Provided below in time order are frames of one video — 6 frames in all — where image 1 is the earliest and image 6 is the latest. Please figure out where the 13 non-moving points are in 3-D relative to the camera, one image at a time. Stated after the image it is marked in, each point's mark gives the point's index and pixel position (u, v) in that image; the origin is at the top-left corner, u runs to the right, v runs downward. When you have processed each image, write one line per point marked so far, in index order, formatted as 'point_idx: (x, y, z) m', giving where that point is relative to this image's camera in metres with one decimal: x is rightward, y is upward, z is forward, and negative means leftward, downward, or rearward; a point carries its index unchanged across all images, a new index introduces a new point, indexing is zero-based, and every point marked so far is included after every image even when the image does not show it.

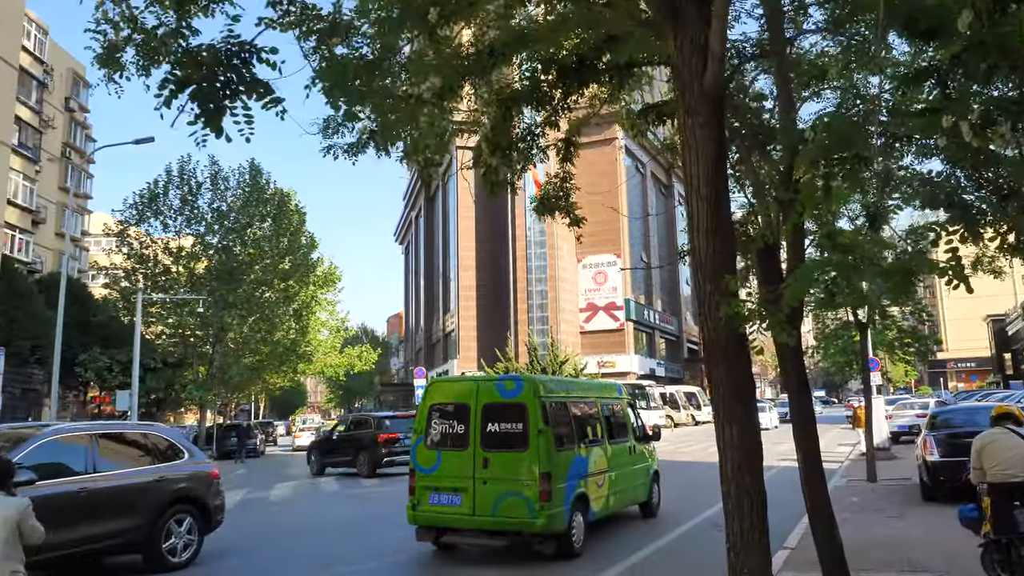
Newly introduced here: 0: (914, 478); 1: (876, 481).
0: (+6.8, -3.2, +13.8) m
1: (+6.1, -3.3, +13.8) m
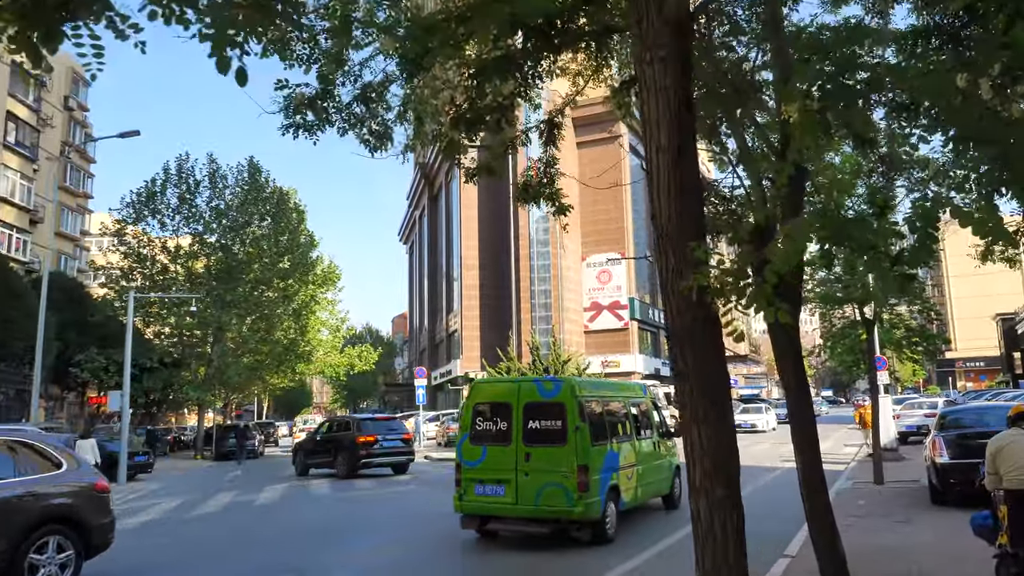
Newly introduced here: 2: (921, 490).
0: (+6.7, -3.1, +13.3) m
1: (+6.0, -3.2, +13.3) m
2: (+6.1, -3.0, +12.2) m
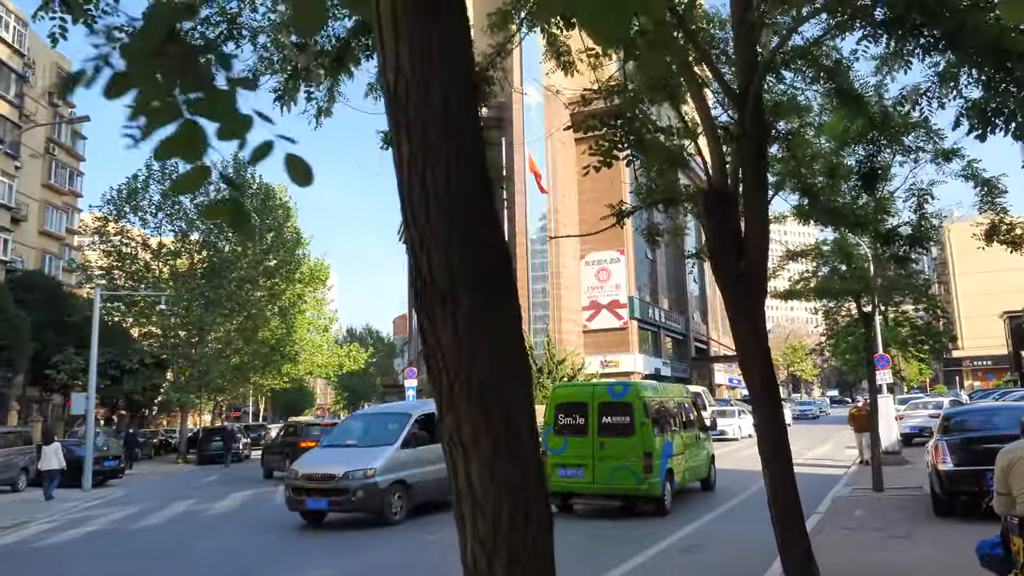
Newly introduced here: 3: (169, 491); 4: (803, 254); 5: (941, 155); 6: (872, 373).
0: (+6.2, -3.0, +12.3) m
1: (+5.6, -3.0, +12.3) m
2: (+5.6, -2.9, +11.2) m
3: (-8.0, -4.7, +19.3) m
4: (+4.9, +0.6, +13.9) m
5: (+3.1, +1.0, +5.9) m
6: (+6.0, -1.4, +13.7) m
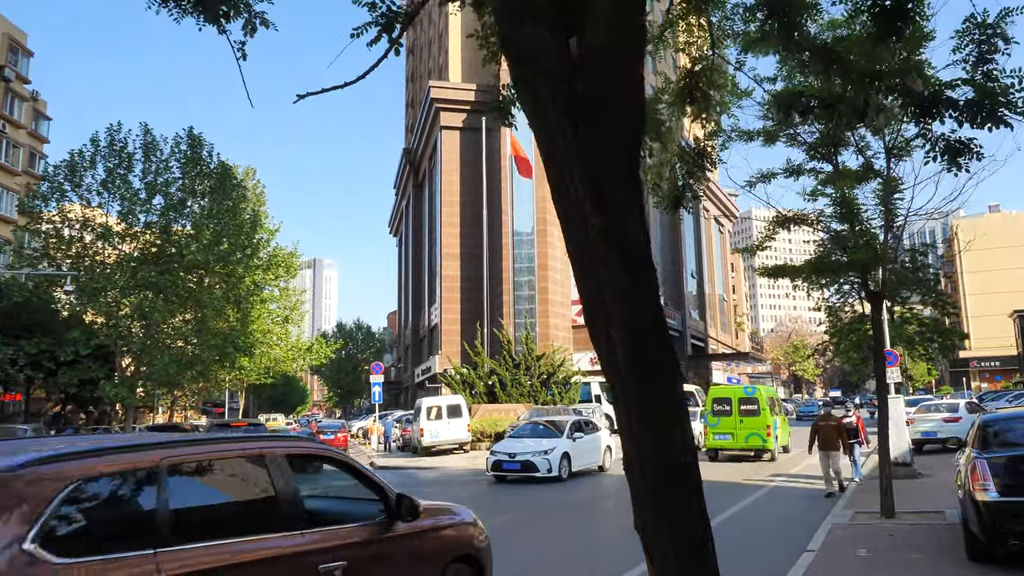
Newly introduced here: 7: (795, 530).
0: (+5.1, -2.7, +9.7) m
1: (+4.5, -2.7, +9.7) m
2: (+4.6, -2.6, +8.6) m
3: (-9.1, -4.3, +16.7) m
4: (+3.9, +0.9, +11.2) m
5: (+2.0, +1.3, +3.2) m
6: (+5.0, -1.1, +11.0) m
7: (+3.3, -2.9, +9.7) m
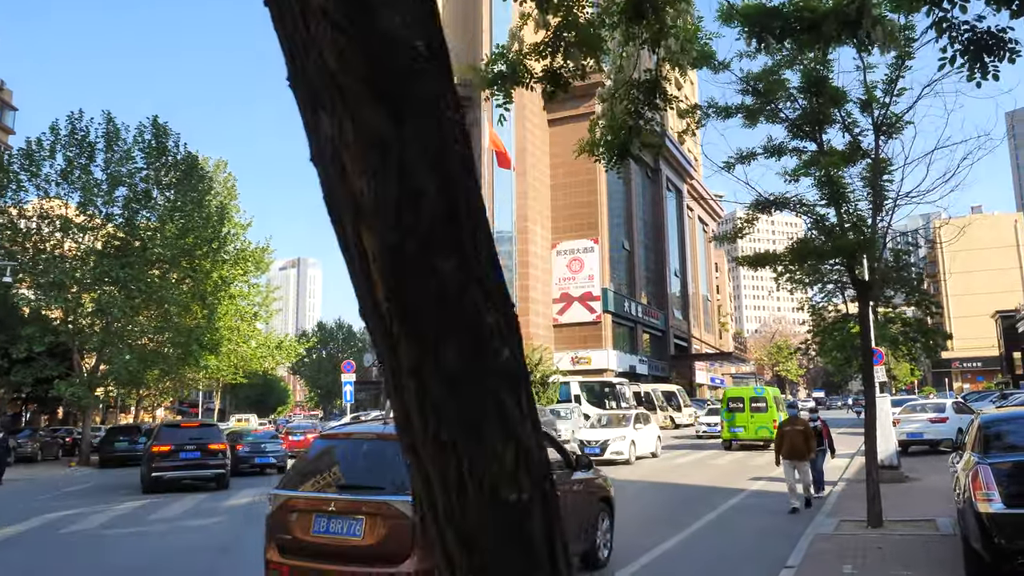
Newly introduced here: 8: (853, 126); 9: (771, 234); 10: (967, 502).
0: (+4.6, -2.5, +8.8) m
1: (+4.0, -2.6, +8.9) m
2: (+4.1, -2.4, +7.7) m
3: (-9.7, -4.1, +15.6) m
4: (+3.4, +1.1, +10.4) m
5: (+1.6, +1.5, +2.4) m
6: (+4.4, -1.0, +10.2) m
7: (+2.8, -2.7, +8.9) m
8: (+4.1, +1.9, +9.8) m
9: (+3.6, +0.8, +11.3) m
10: (+3.4, -1.6, +6.2) m
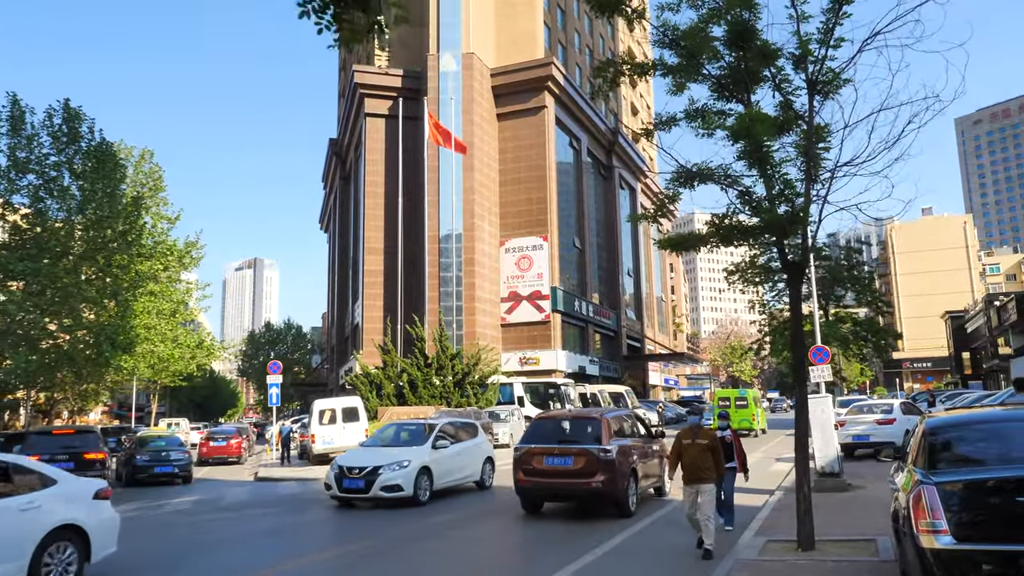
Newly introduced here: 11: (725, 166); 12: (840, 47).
0: (+3.4, -2.4, +7.6) m
1: (+2.8, -2.4, +7.6) m
2: (+2.9, -2.3, +6.4) m
3: (-11.2, -3.9, +13.7) m
4: (+2.1, +1.2, +9.1) m
5: (+0.7, +1.6, +1.0) m
6: (+3.2, -0.8, +8.9) m
7: (+1.6, -2.6, +7.5) m
8: (+2.8, +2.1, +8.5) m
9: (+2.3, +0.9, +10.0) m
10: (+2.4, -1.5, +4.9) m
11: (+2.3, +1.3, +8.9) m
12: (+3.2, +2.4, +8.1) m
